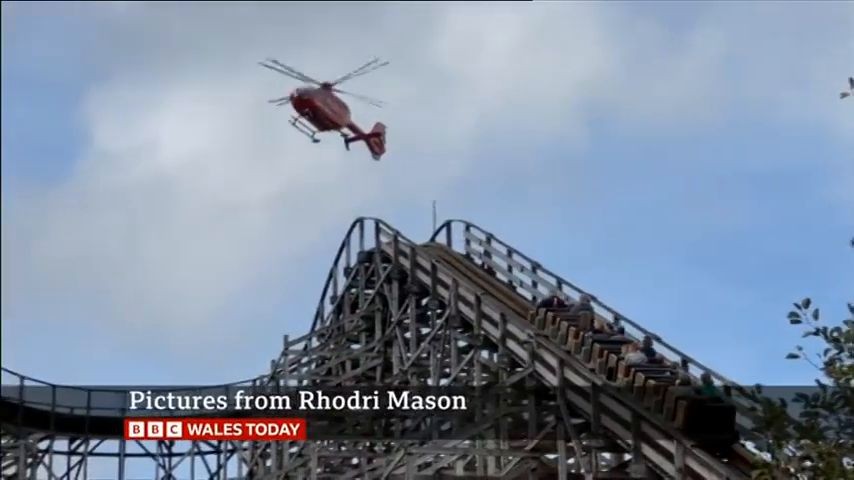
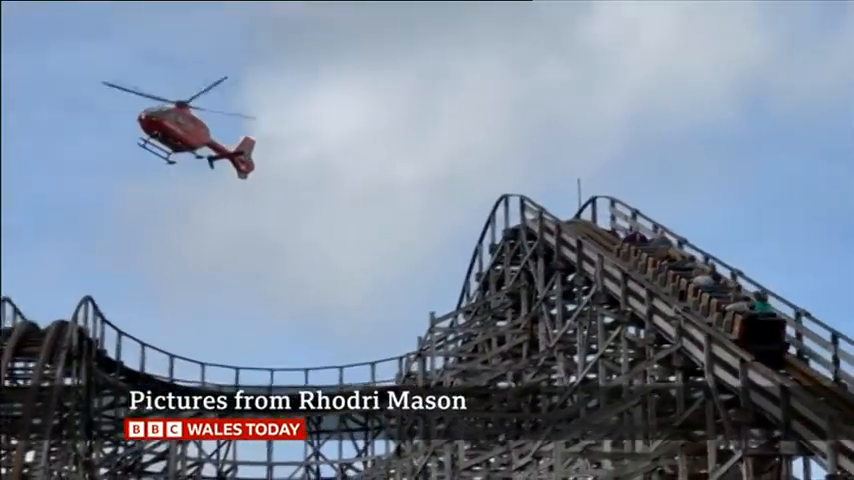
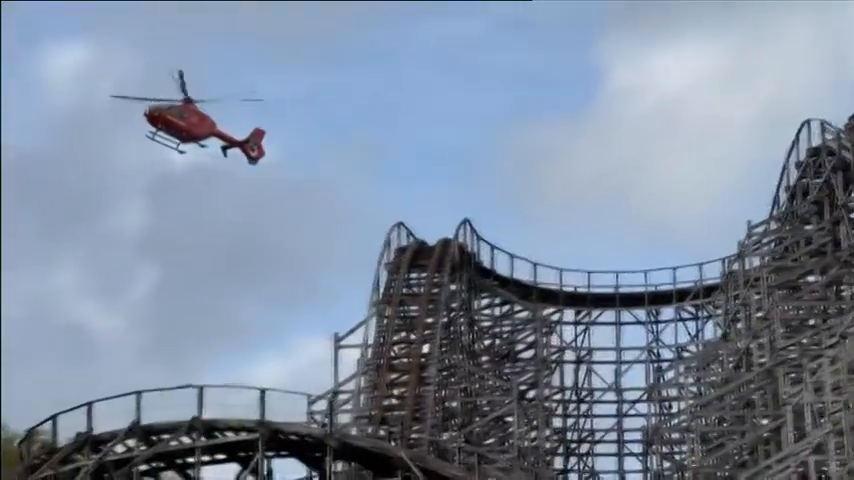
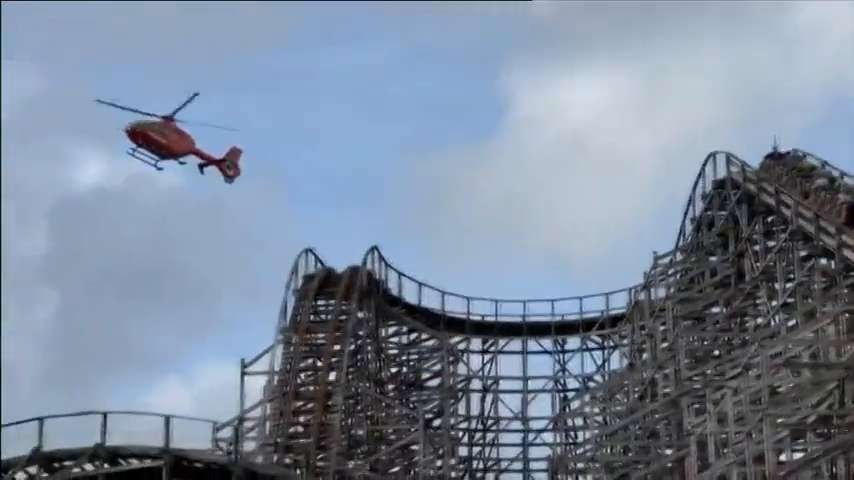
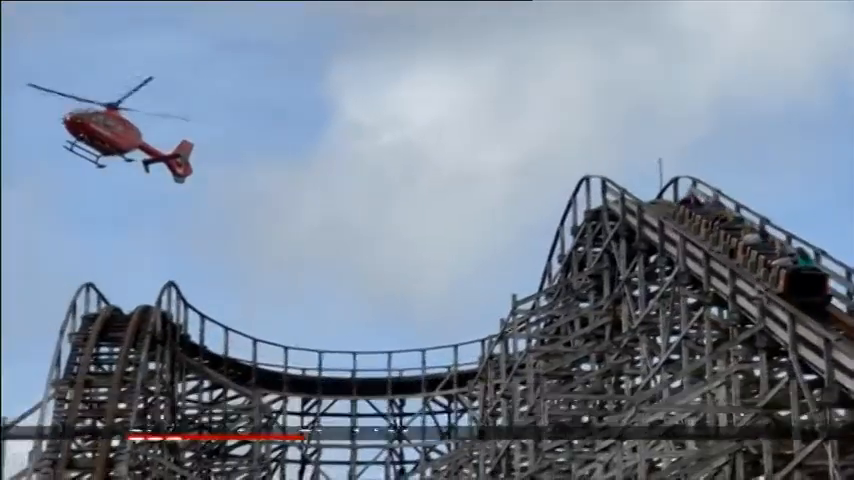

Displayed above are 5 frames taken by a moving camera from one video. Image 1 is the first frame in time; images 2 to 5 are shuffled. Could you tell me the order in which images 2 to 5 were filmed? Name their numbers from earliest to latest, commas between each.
2, 5, 4, 3
